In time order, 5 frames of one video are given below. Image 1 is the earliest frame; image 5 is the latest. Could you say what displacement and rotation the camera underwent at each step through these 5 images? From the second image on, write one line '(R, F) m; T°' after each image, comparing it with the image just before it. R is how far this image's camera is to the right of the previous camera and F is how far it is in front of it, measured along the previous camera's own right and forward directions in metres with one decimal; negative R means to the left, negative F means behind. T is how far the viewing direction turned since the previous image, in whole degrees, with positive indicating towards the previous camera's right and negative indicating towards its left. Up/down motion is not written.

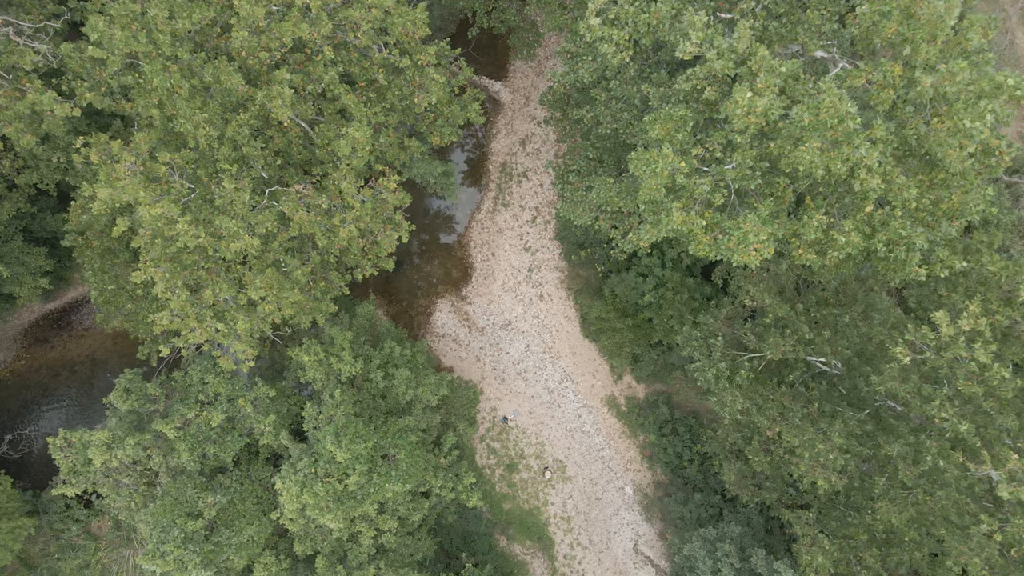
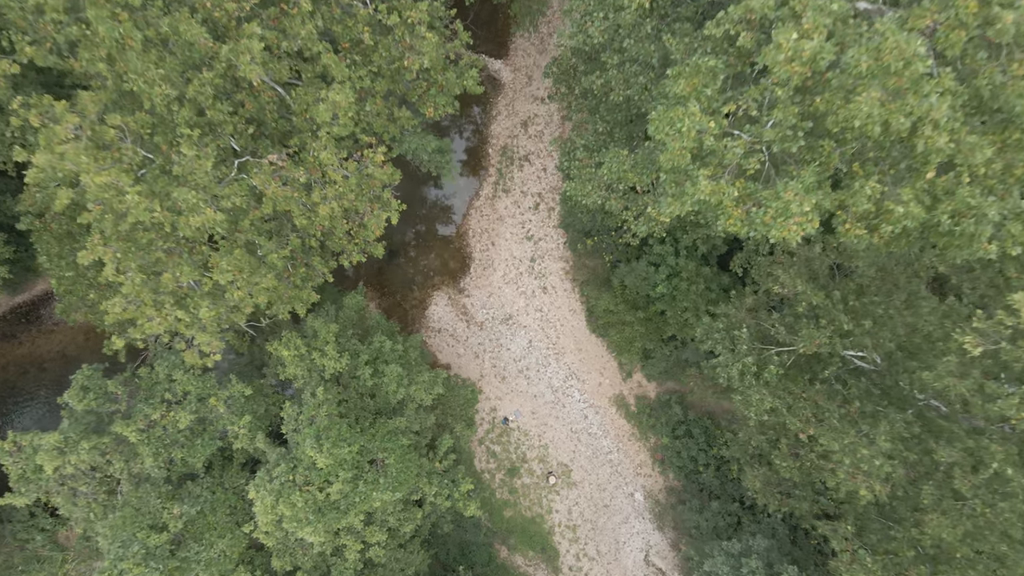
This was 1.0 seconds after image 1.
(0.0, +1.6) m; 0°
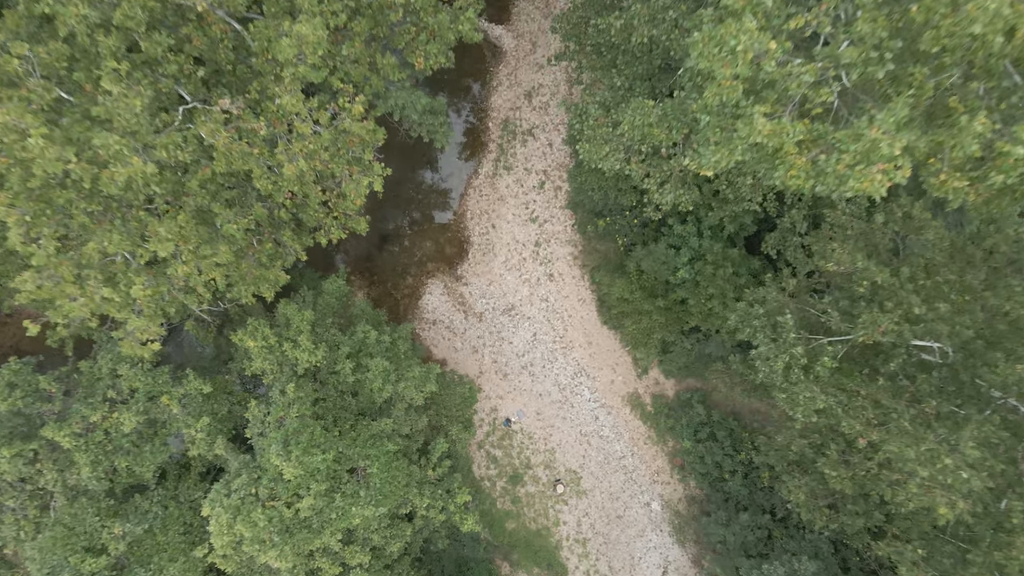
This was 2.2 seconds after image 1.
(-0.1, +2.2) m; 0°
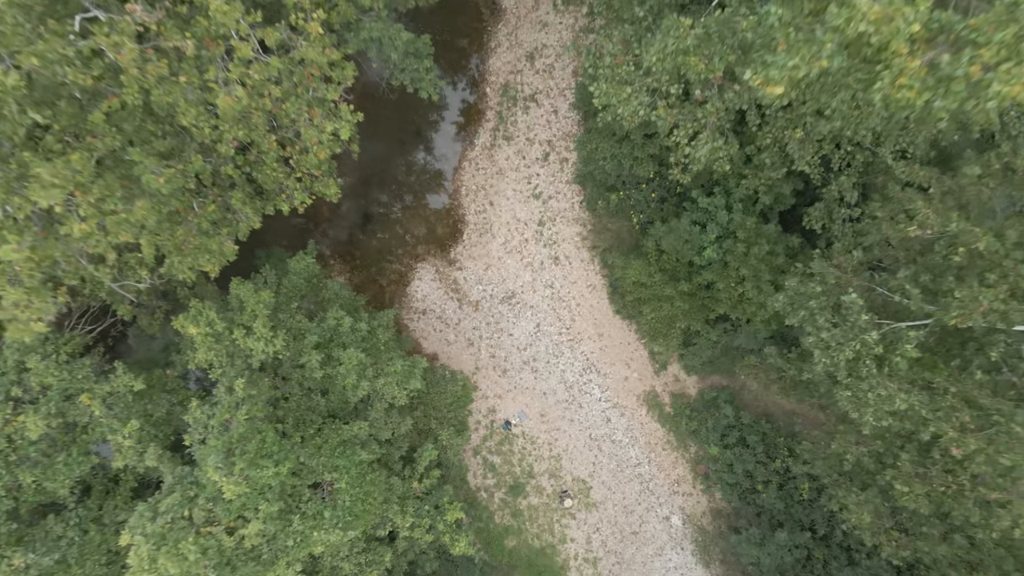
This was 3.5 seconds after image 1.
(0.0, +2.3) m; 0°
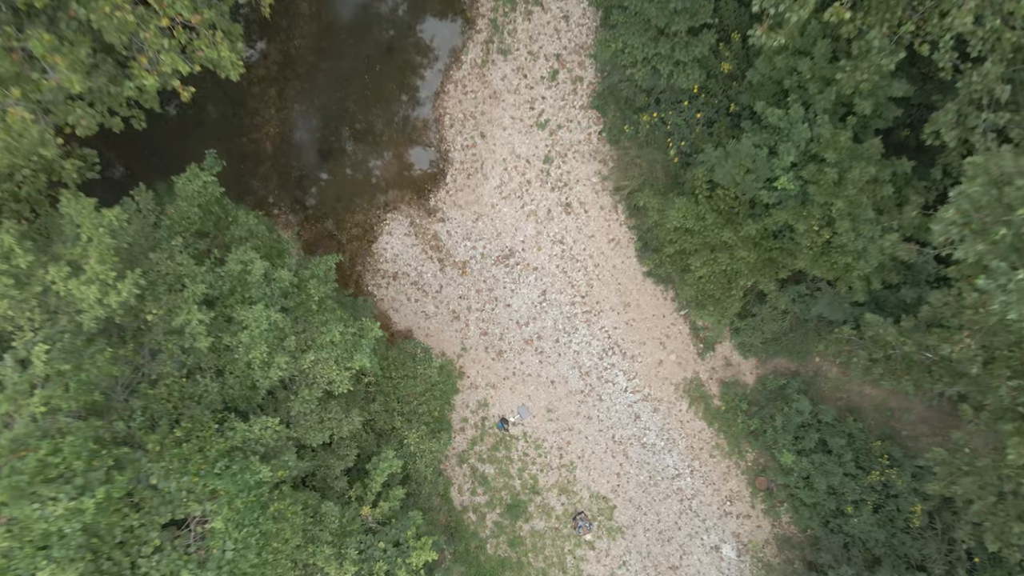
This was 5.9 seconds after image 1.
(+0.1, +4.2) m; 0°
